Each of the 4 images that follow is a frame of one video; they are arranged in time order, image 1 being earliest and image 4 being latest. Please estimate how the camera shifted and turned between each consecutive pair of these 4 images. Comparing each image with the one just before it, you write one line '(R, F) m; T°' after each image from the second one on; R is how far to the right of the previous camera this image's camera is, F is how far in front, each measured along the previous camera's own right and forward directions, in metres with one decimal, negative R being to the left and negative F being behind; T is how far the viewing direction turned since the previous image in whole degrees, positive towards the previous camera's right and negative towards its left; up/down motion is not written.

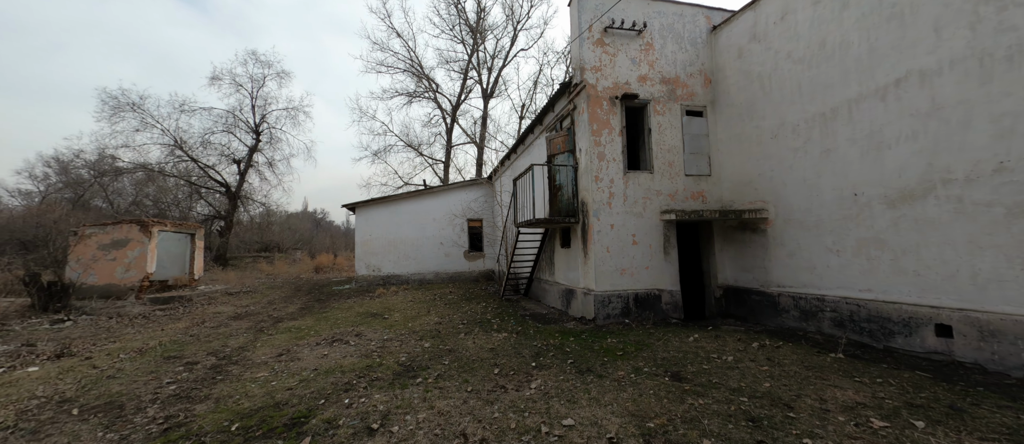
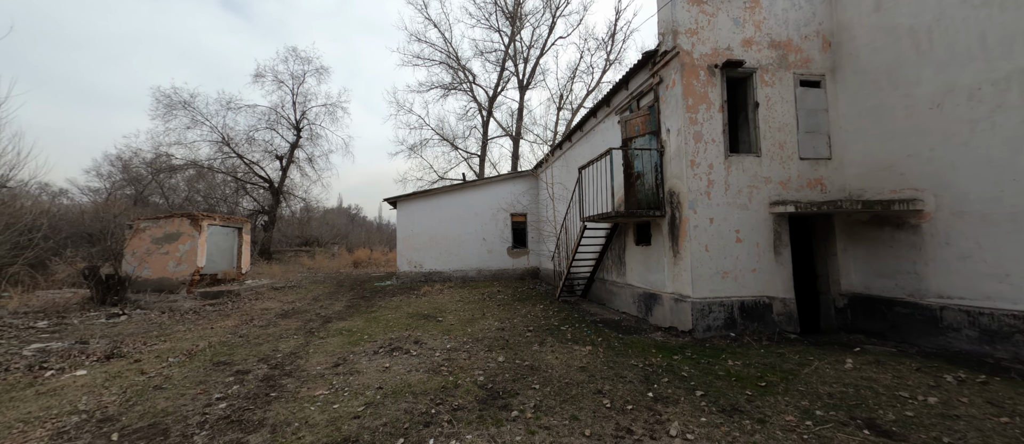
(-0.8, +0.9) m; -4°
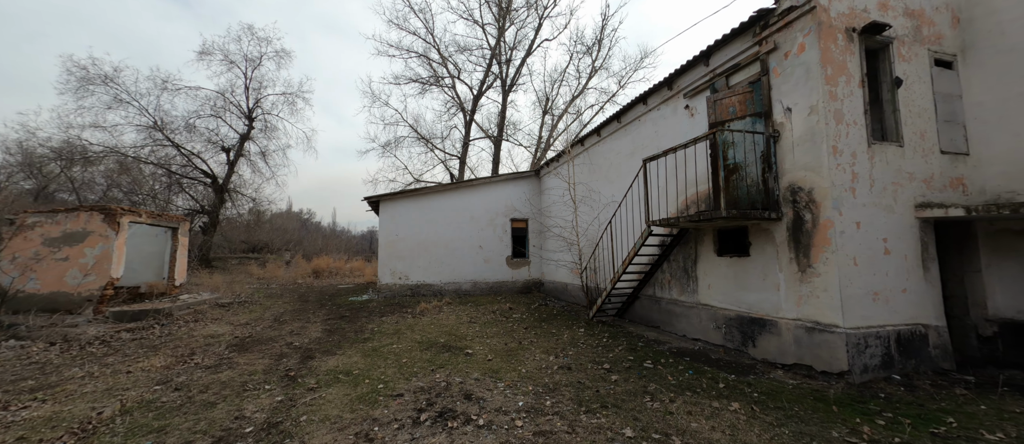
(-1.5, +1.9) m; +6°
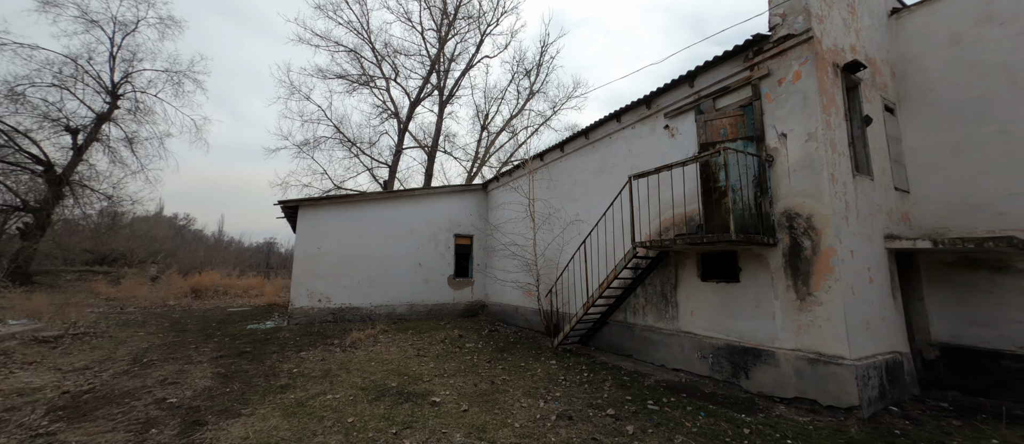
(-0.8, +1.0) m; +13°
